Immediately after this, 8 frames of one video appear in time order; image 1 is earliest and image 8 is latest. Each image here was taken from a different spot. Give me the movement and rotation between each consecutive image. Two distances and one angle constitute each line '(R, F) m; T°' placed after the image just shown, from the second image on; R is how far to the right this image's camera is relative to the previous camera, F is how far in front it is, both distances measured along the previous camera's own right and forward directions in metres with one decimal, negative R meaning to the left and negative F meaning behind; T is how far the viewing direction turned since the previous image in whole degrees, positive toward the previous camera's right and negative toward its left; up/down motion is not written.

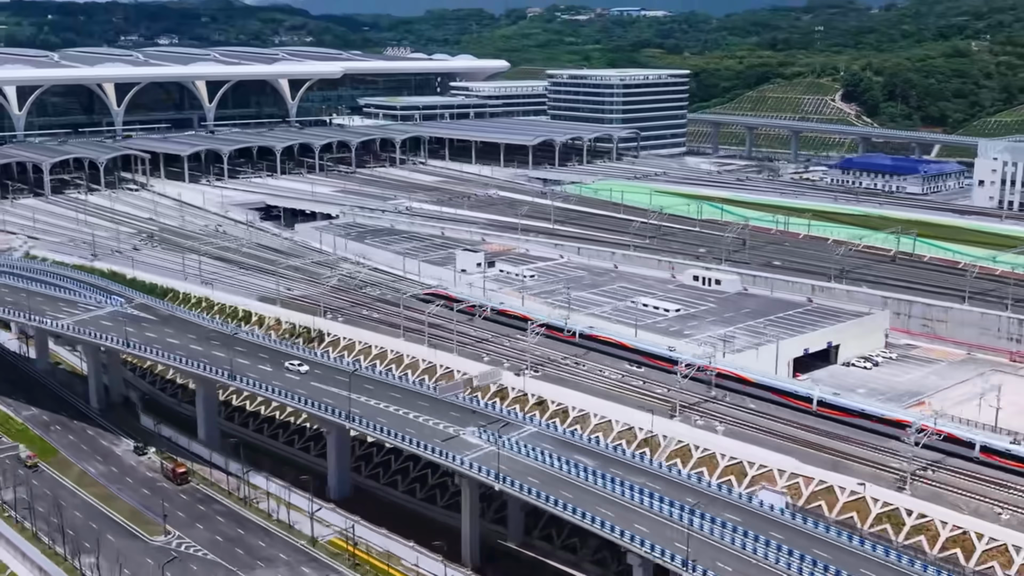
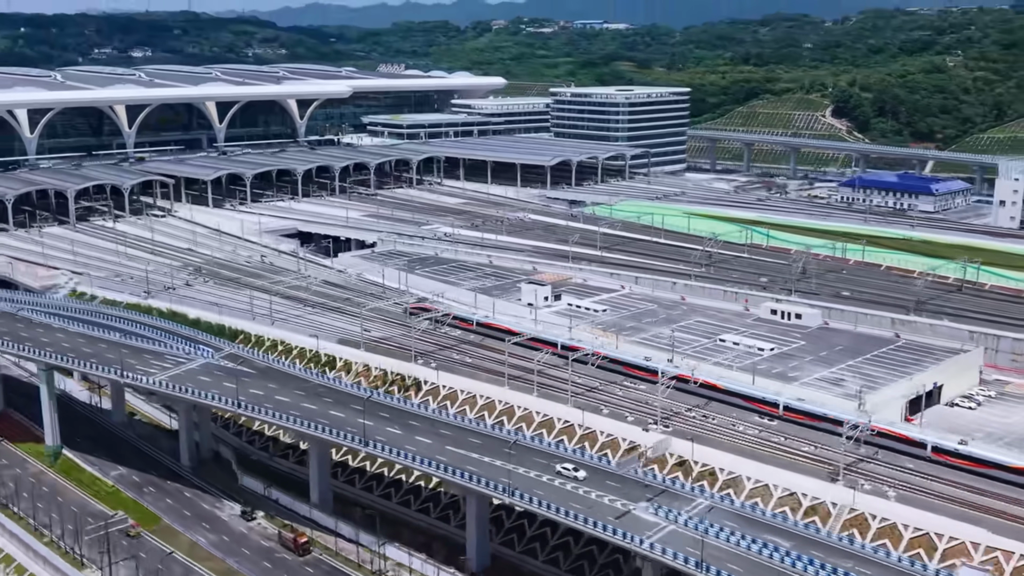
(-5.6, +2.9) m; +2°
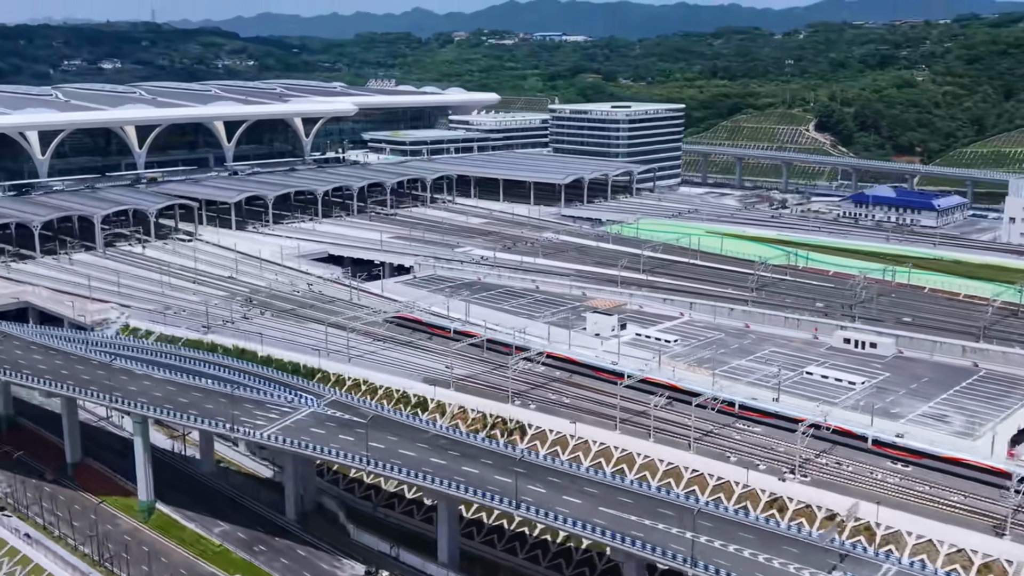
(-5.3, +2.4) m; +3°
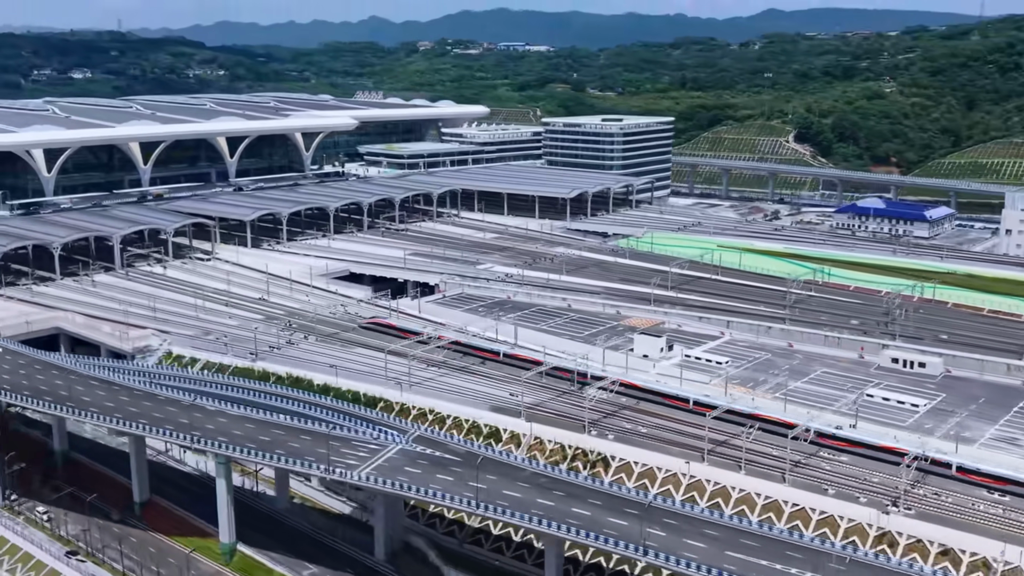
(-4.0, +1.6) m; +2°
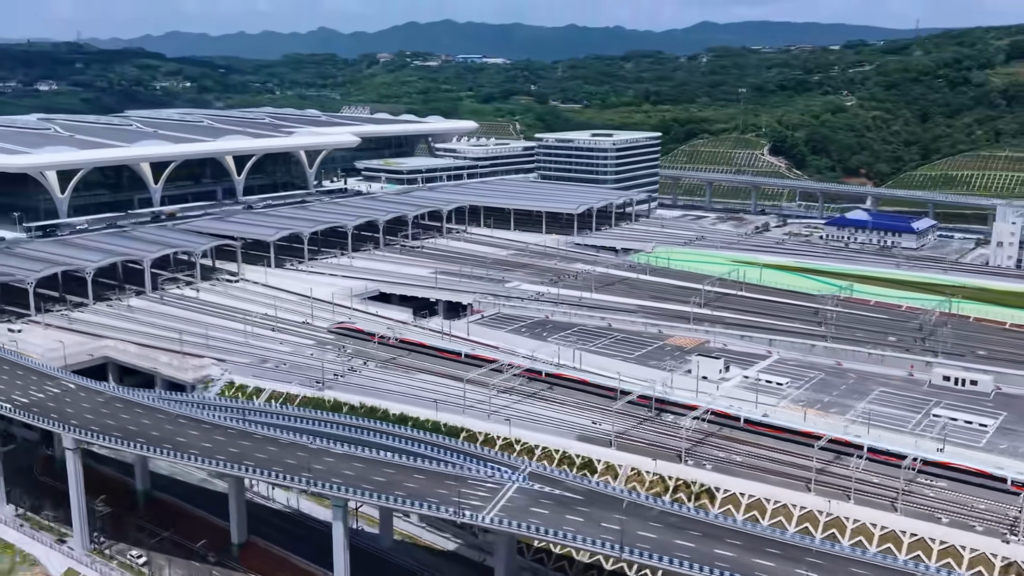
(-4.6, +1.4) m; +3°
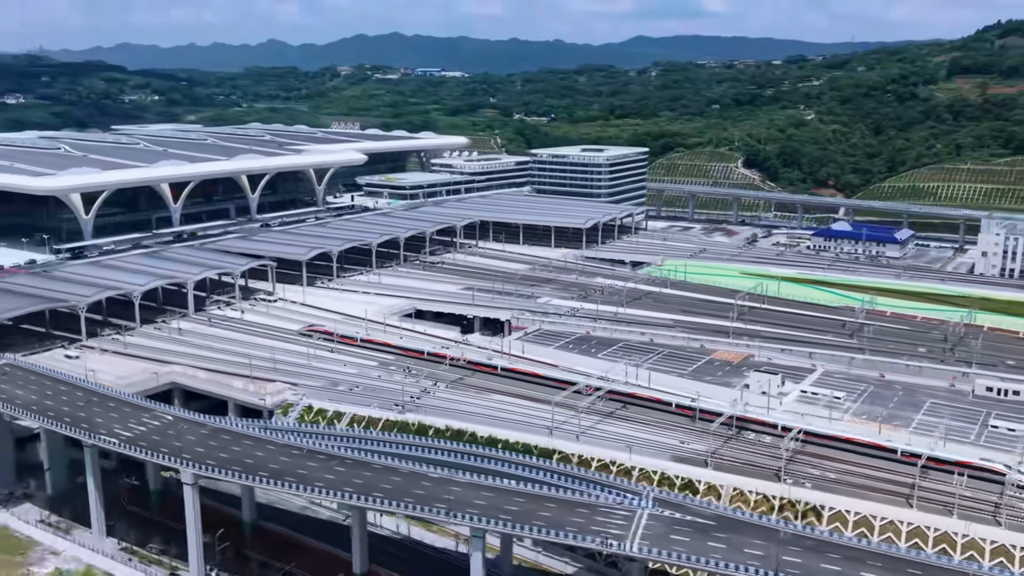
(-4.6, +0.5) m; +3°
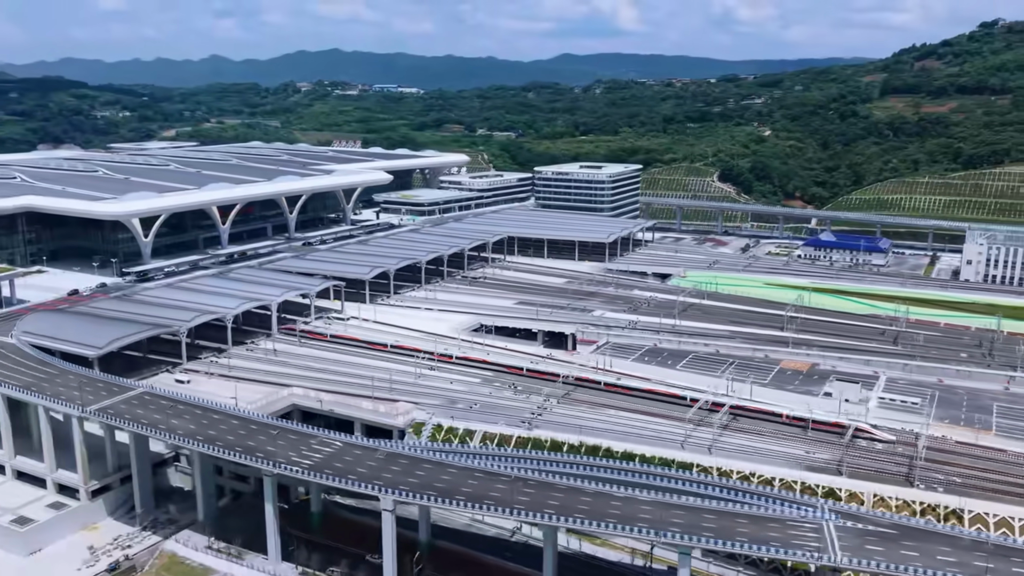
(-6.4, -0.3) m; +3°
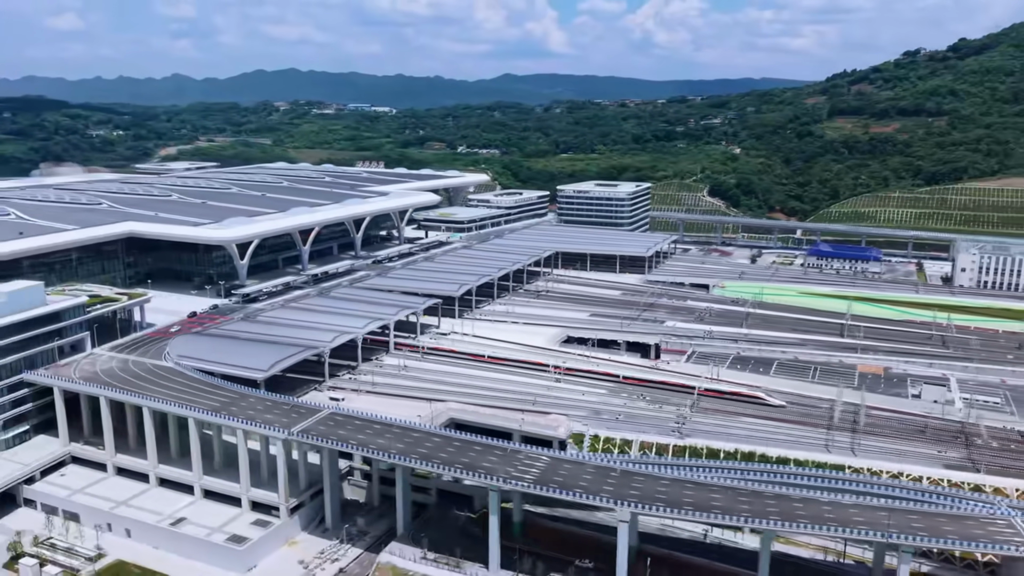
(-7.3, -1.7) m; +3°
